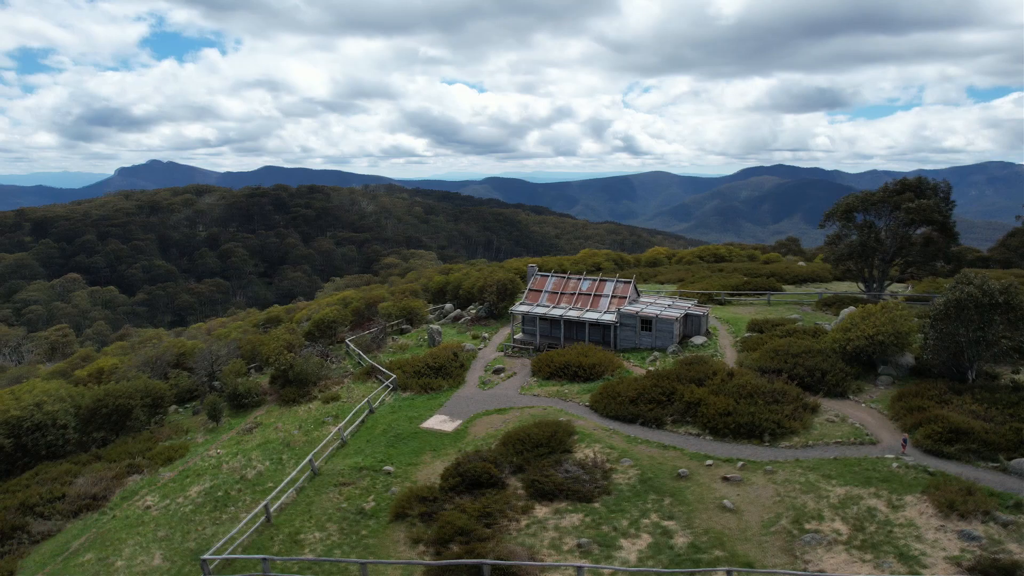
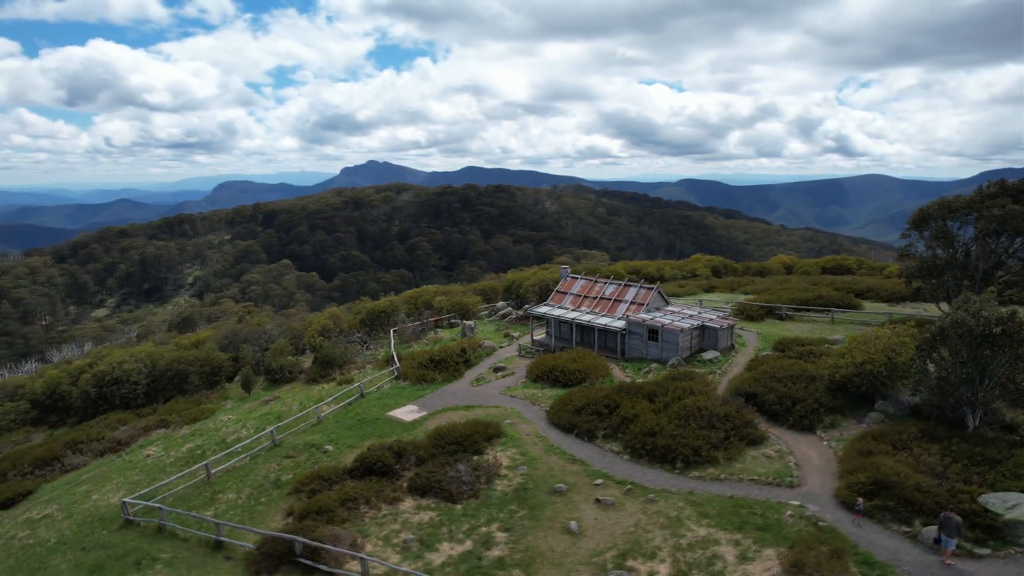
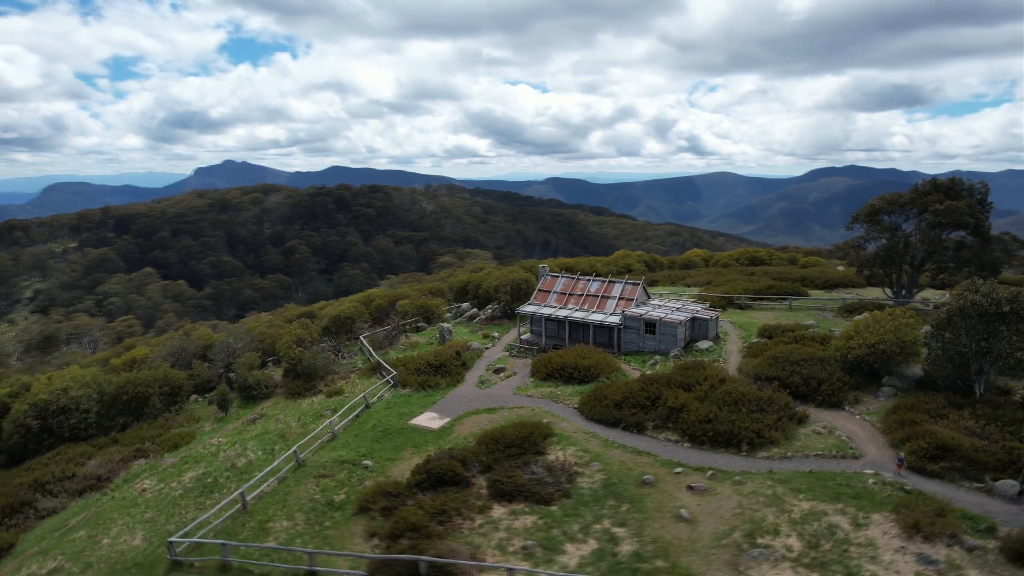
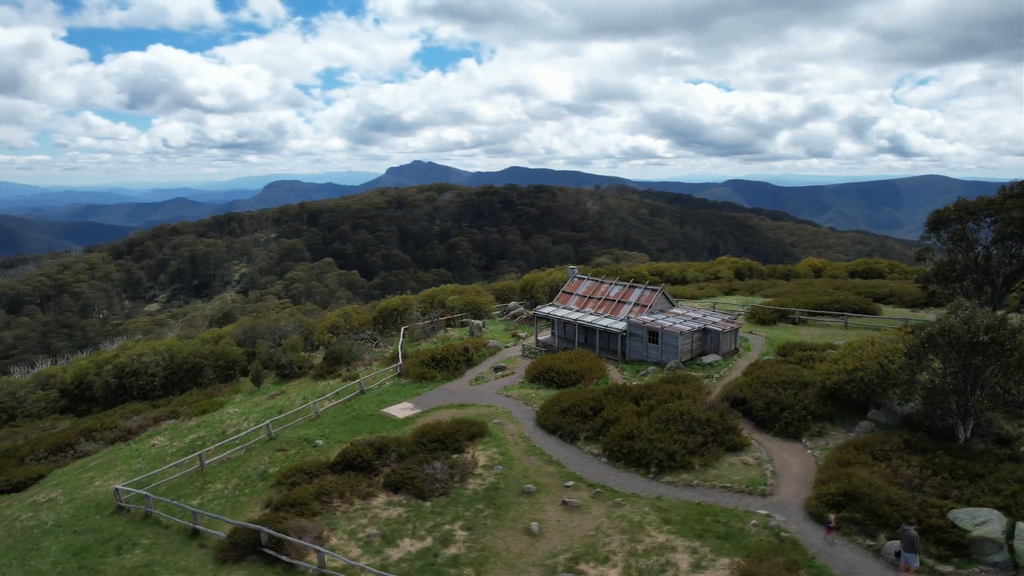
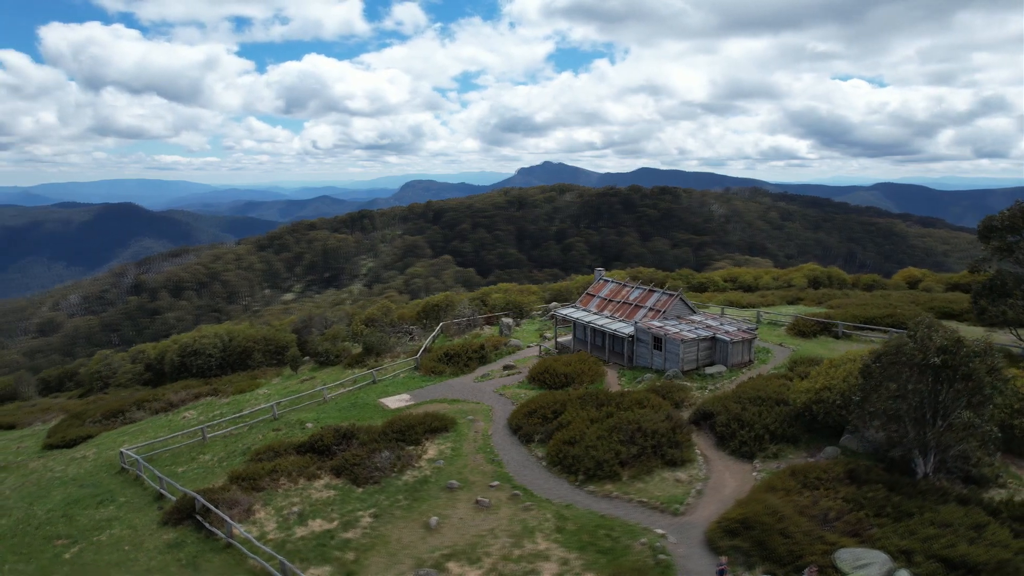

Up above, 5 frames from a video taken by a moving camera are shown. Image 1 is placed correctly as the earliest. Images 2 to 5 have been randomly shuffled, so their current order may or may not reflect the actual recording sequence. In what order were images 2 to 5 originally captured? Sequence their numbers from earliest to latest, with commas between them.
3, 2, 4, 5
